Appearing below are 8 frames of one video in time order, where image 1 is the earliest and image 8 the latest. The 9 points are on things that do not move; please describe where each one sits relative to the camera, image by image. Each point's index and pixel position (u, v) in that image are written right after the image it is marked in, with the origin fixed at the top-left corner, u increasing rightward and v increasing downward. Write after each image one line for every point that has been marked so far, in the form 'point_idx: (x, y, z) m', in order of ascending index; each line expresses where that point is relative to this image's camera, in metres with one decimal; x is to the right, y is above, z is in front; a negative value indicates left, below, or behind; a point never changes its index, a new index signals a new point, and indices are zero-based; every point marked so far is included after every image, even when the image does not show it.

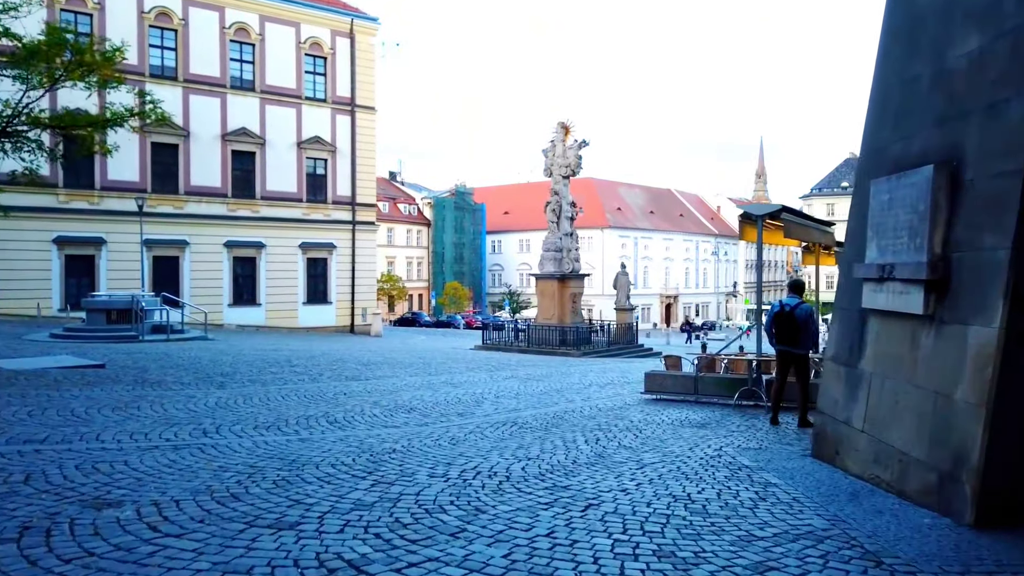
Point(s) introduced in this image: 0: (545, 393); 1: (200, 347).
0: (+0.6, -1.8, +13.0) m
1: (-8.2, -1.5, +20.0) m
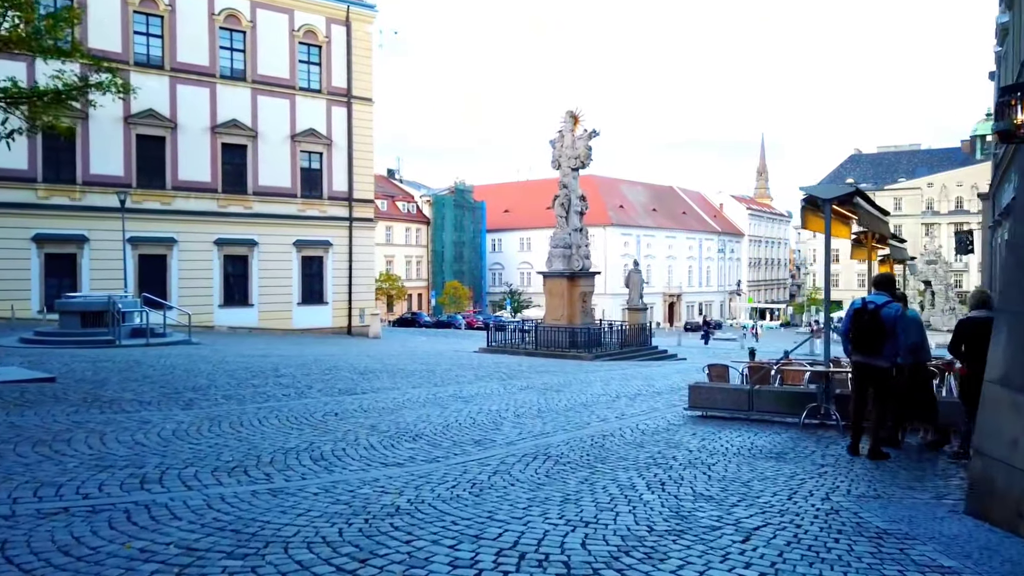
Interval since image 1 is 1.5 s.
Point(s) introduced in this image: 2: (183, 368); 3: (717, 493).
0: (+0.9, -1.7, +11.2) m
1: (-7.9, -1.5, +18.1) m
2: (-6.0, -1.5, +14.0) m
3: (+1.5, -1.5, +5.8) m
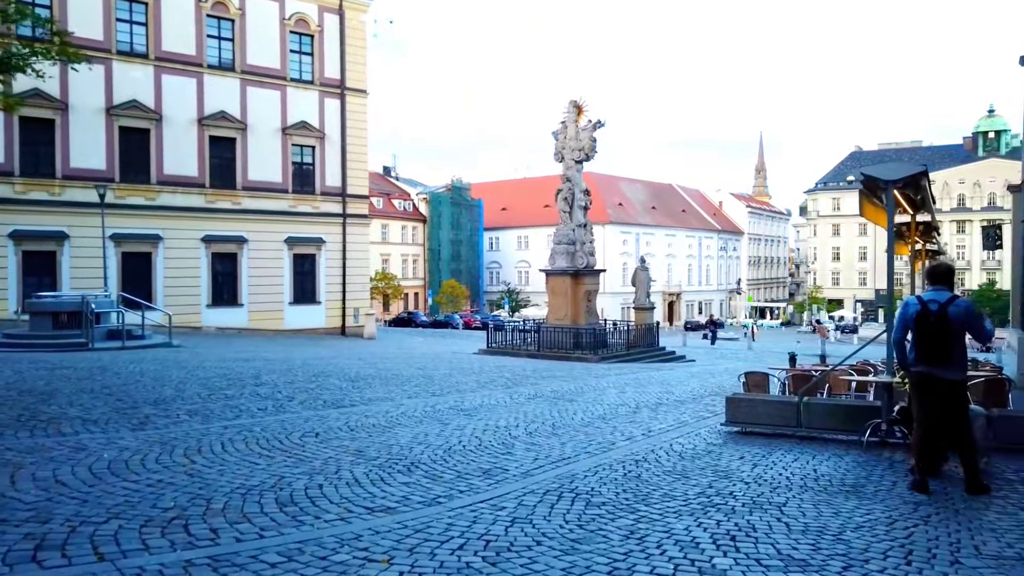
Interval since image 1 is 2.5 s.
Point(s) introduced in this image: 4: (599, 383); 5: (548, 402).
0: (+1.0, -1.7, +9.8) m
1: (-7.8, -1.5, +16.7) m
2: (-5.9, -1.4, +12.6) m
3: (+1.7, -1.5, +4.4) m
4: (+1.8, -1.9, +15.5) m
5: (+0.5, -1.8, +11.8) m
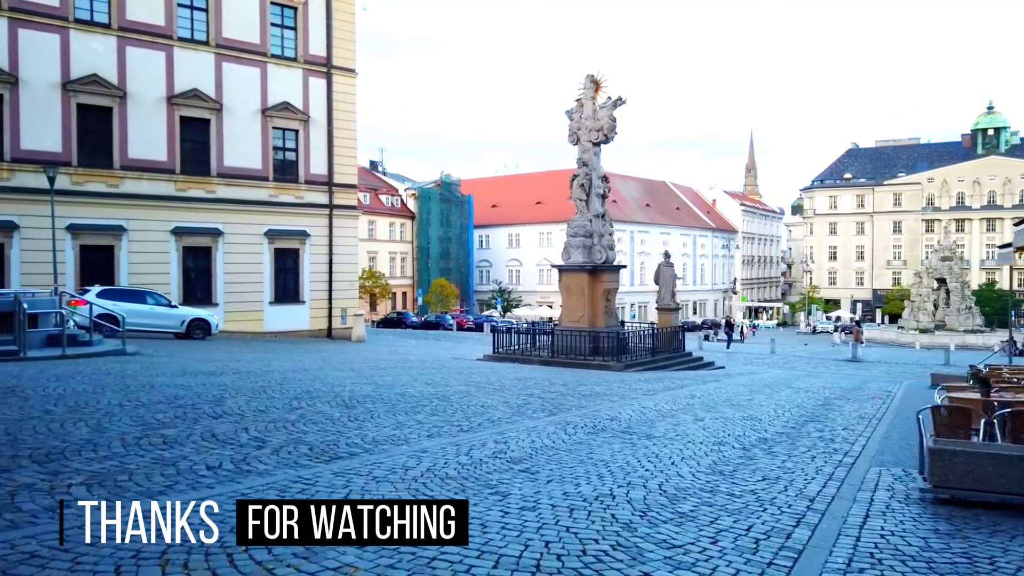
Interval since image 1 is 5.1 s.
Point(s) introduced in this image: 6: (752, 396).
0: (+1.7, -1.7, +6.5) m
1: (-7.3, -1.4, +13.3) m
2: (-5.3, -1.4, +9.2) m
3: (+2.5, -1.5, +1.1) m
4: (+2.3, -1.9, +12.2) m
5: (+1.2, -1.7, +8.6) m
6: (+4.6, -2.1, +14.8) m
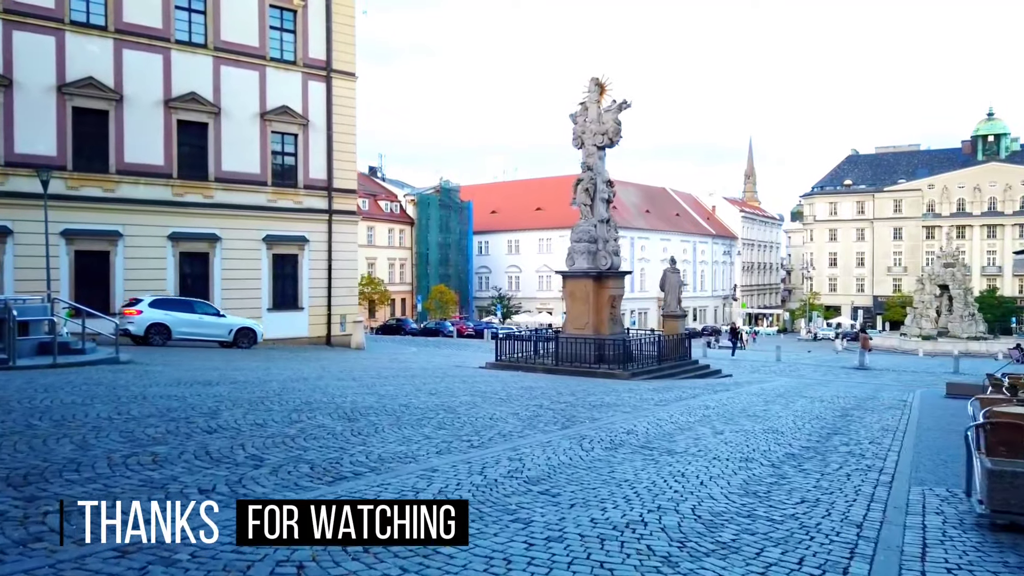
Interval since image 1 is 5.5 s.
0: (+1.8, -1.7, +6.0) m
1: (-7.1, -1.5, +12.7) m
2: (-5.1, -1.4, +8.7) m
3: (+2.6, -1.5, +0.6) m
4: (+2.5, -2.0, +11.7) m
5: (+1.3, -1.8, +8.0) m
6: (+4.8, -2.2, +14.3) m
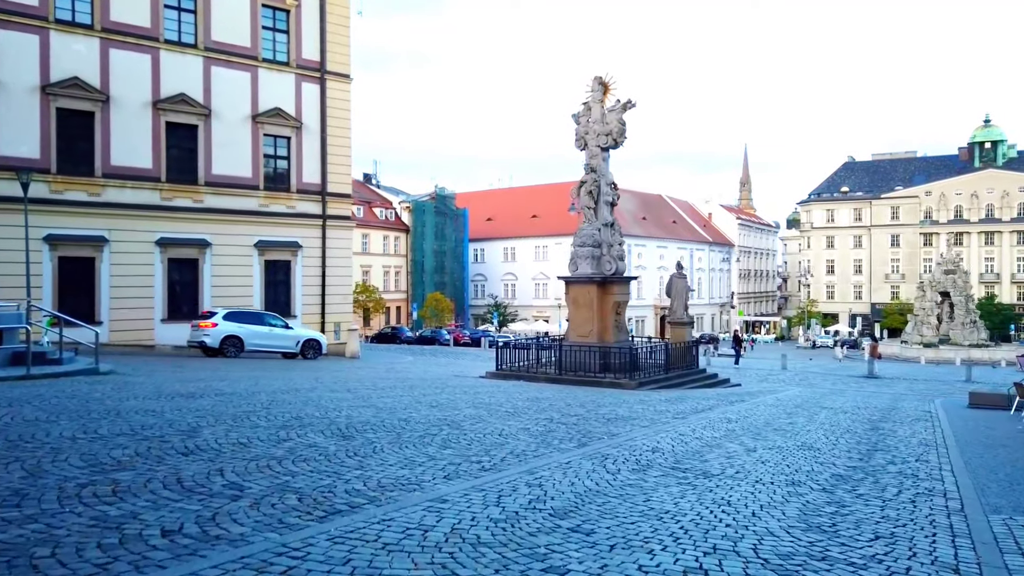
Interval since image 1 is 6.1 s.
0: (+2.0, -1.7, +5.1) m
1: (-7.0, -1.6, +11.7) m
2: (-5.0, -1.5, +7.7) m
3: (+2.9, -1.4, -0.3) m
4: (+2.6, -2.0, +10.8) m
5: (+1.5, -1.8, +7.1) m
6: (+4.9, -2.3, +13.4) m
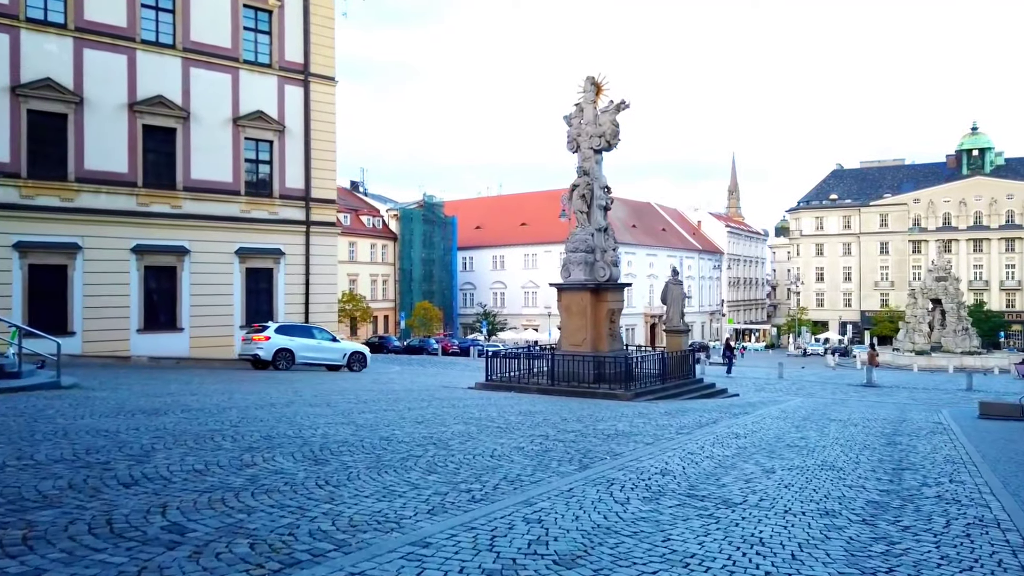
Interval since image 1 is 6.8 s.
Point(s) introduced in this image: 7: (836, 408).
0: (+2.0, -1.7, +4.2) m
1: (-7.1, -1.7, +10.7) m
2: (-5.0, -1.5, +6.7) m
3: (+2.9, -1.3, -1.2) m
4: (+2.5, -2.1, +9.9) m
5: (+1.4, -1.8, +6.2) m
6: (+4.7, -2.3, +12.5) m
7: (+8.2, -3.0, +19.4) m
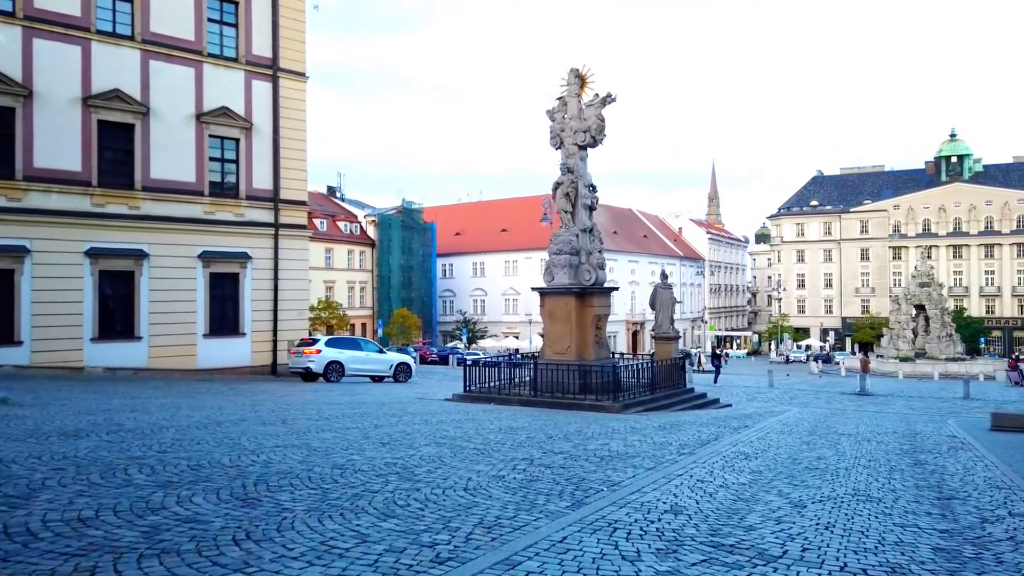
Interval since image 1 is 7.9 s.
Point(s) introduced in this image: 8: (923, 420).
0: (+1.9, -1.6, +2.8) m
1: (-7.4, -1.7, +9.1) m
2: (-5.2, -1.5, +5.1) m
3: (+3.0, -1.2, -2.6) m
4: (+2.3, -2.1, +8.5) m
5: (+1.3, -1.8, +4.8) m
6: (+4.4, -2.4, +11.1) m
7: (+7.7, -3.1, +18.1) m
8: (+10.3, -3.3, +19.0) m
